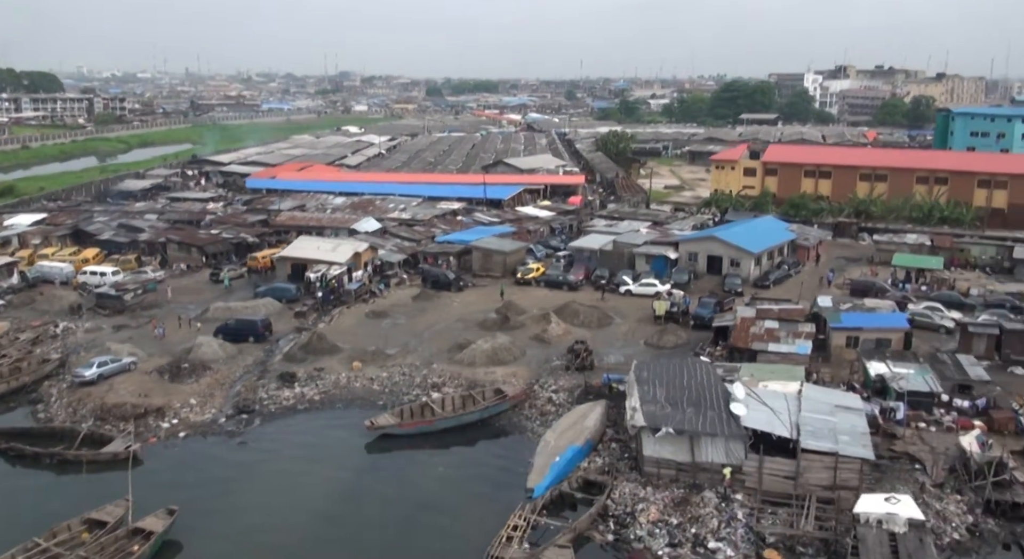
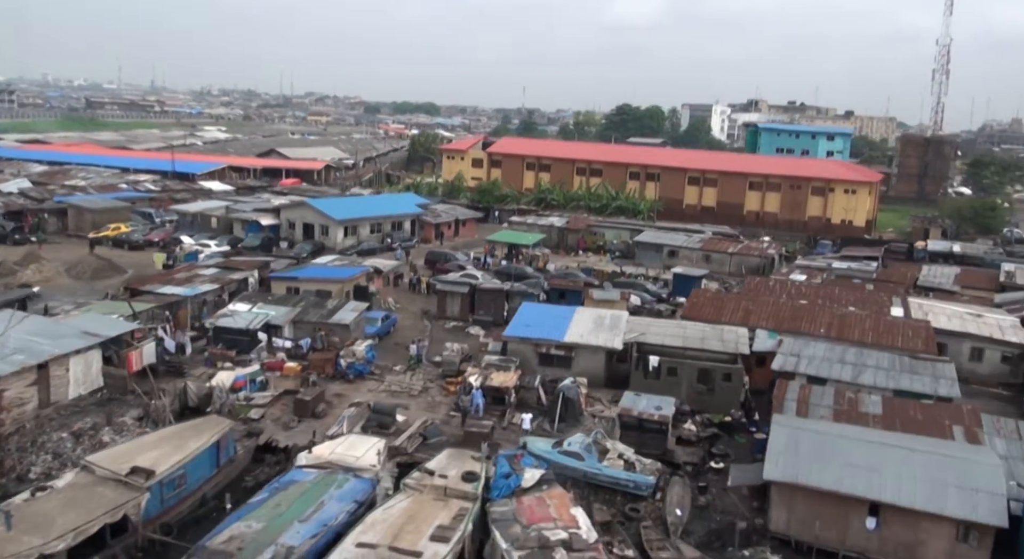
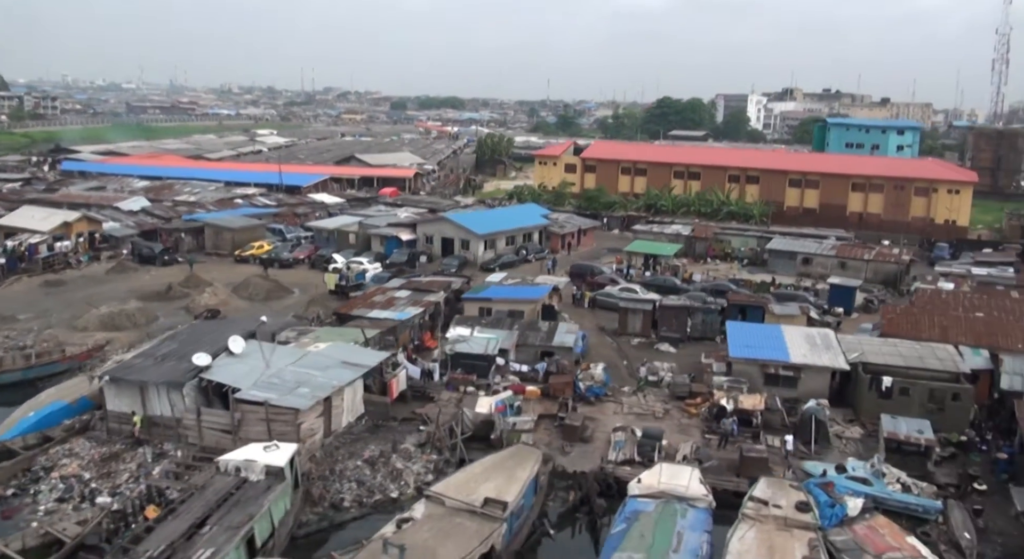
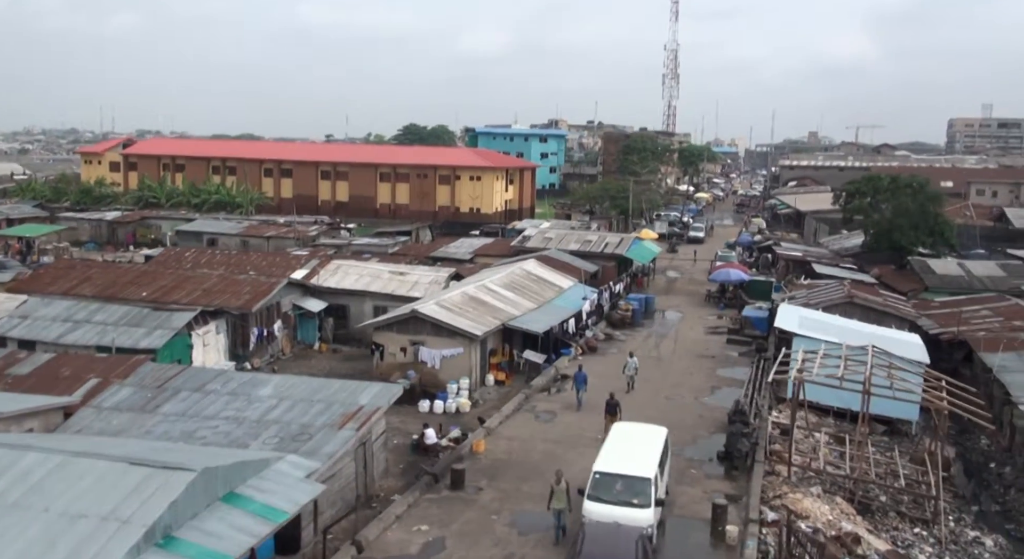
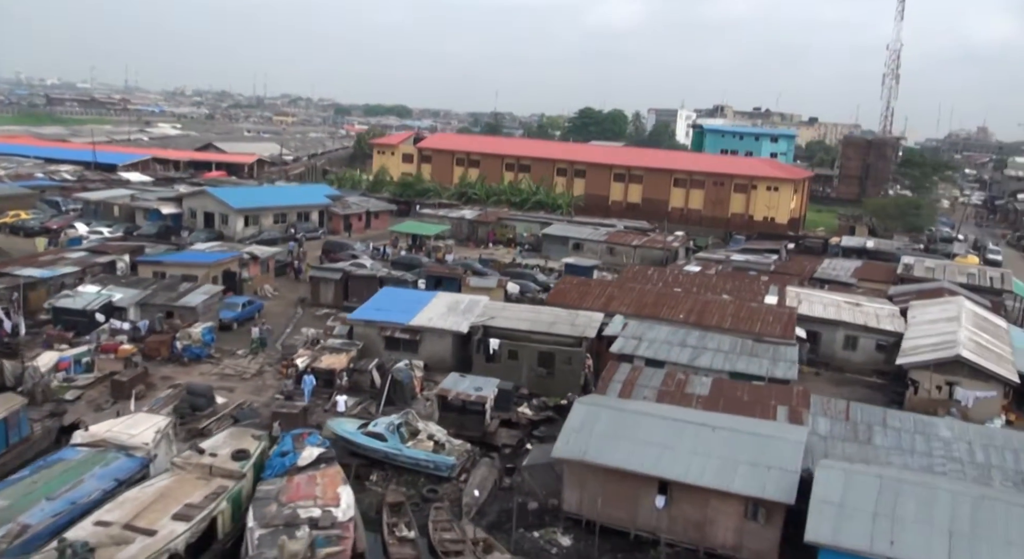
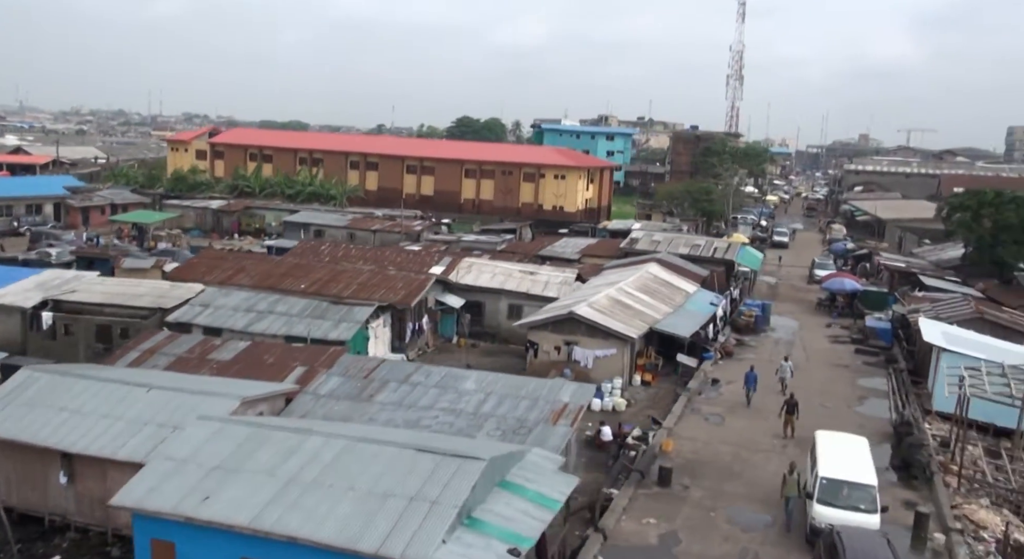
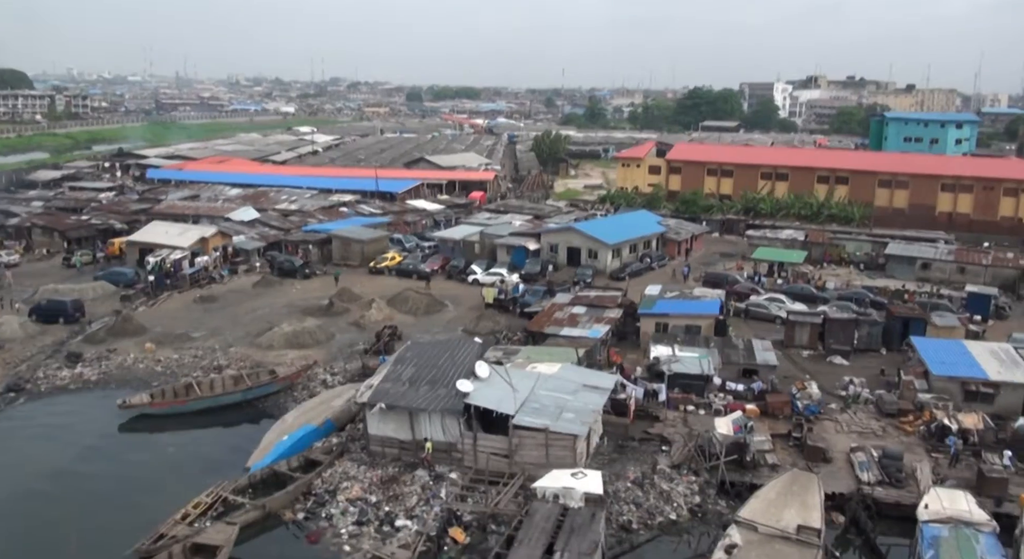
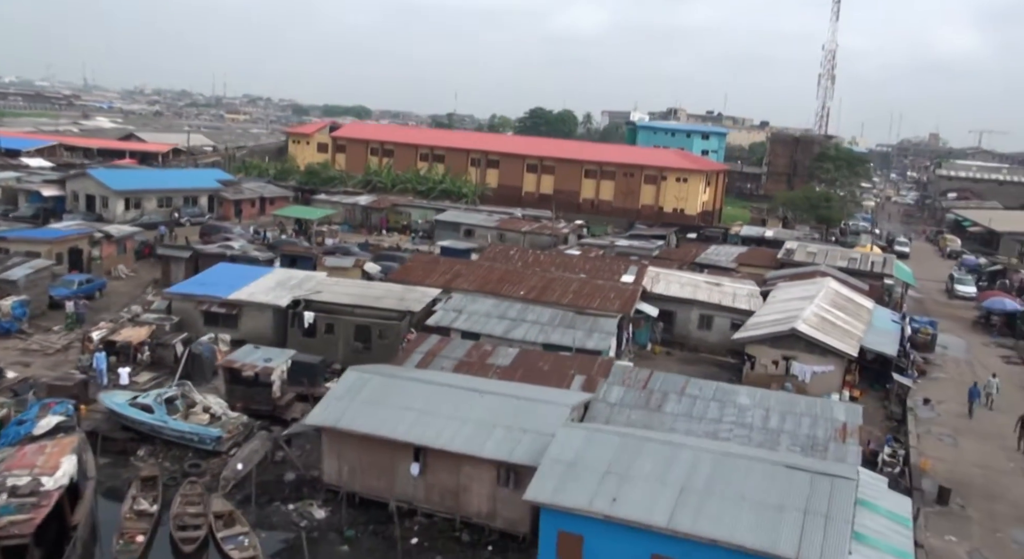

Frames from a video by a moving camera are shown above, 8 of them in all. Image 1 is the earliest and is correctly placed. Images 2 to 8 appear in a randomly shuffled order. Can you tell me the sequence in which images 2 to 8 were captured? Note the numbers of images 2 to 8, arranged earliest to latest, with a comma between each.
7, 3, 2, 5, 8, 6, 4
